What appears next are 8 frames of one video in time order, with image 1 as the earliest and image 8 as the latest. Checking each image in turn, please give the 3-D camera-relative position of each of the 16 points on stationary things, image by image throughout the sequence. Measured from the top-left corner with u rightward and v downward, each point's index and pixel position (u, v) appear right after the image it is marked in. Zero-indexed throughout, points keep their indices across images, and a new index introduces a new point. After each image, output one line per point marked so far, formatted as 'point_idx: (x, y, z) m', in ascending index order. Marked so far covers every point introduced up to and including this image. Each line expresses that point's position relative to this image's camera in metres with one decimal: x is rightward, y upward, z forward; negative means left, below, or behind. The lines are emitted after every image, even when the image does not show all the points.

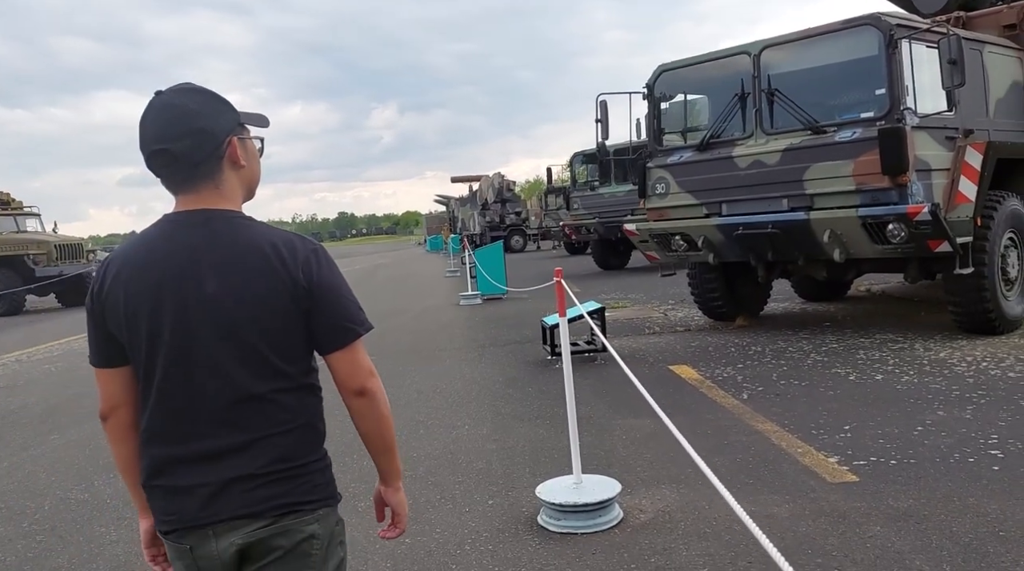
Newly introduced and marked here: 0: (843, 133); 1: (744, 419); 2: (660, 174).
0: (+2.9, +1.3, +7.3) m
1: (+1.5, -0.9, +5.4) m
2: (+1.5, +1.2, +8.7) m
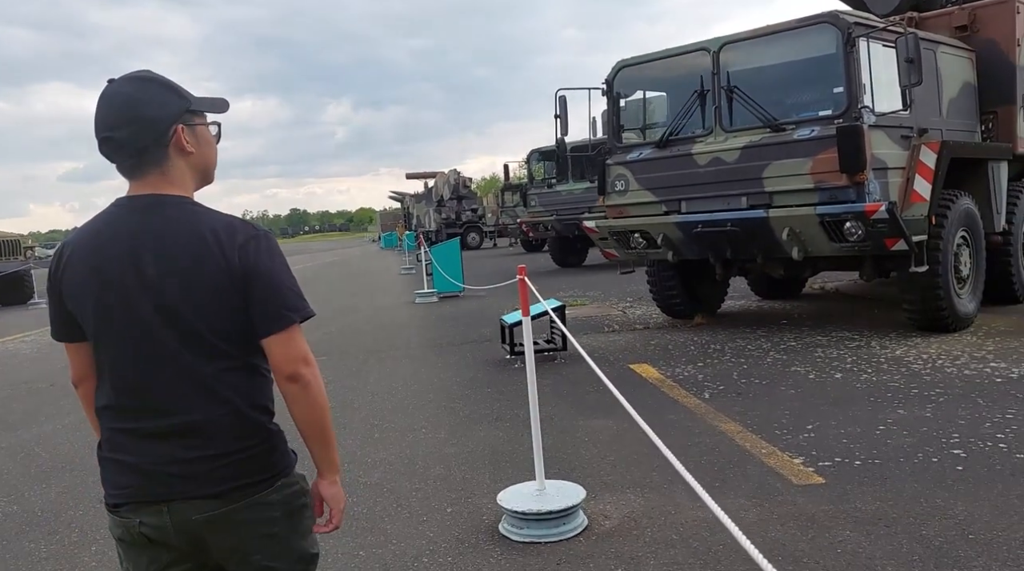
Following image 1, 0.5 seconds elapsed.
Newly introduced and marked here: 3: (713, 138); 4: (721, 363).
0: (+2.5, +1.3, +7.3) m
1: (+1.2, -0.8, +5.3) m
2: (+1.1, +1.2, +8.6) m
3: (+1.9, +1.4, +8.0) m
4: (+1.8, -0.7, +7.2) m
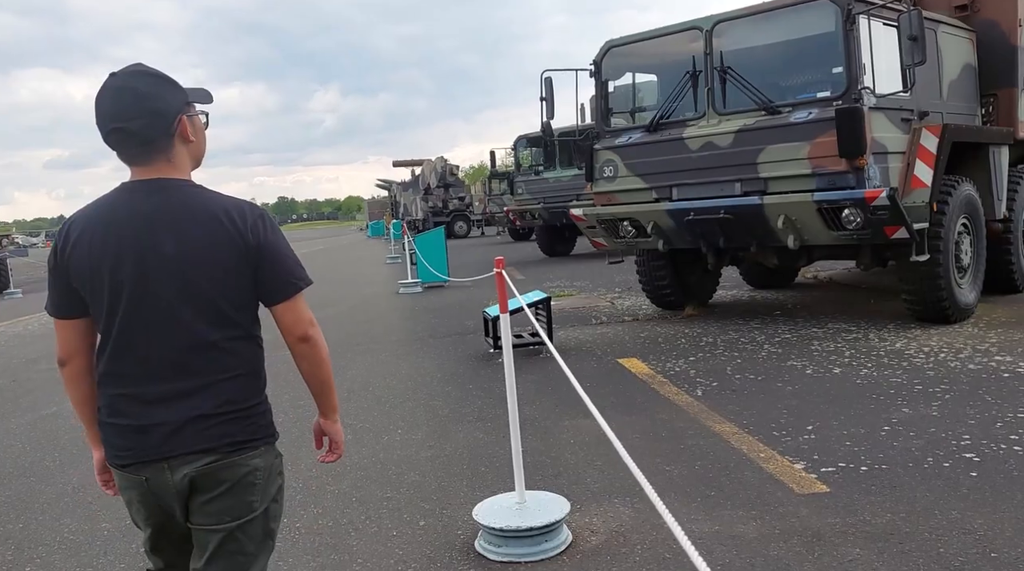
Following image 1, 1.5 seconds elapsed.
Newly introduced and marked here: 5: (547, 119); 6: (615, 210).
0: (+2.4, +1.4, +7.0) m
1: (+1.1, -0.8, +5.0) m
2: (+0.9, +1.3, +8.3) m
3: (+1.8, +1.5, +7.7) m
4: (+1.7, -0.6, +6.8) m
5: (+0.4, +1.7, +8.4) m
6: (+1.0, +0.7, +8.1) m
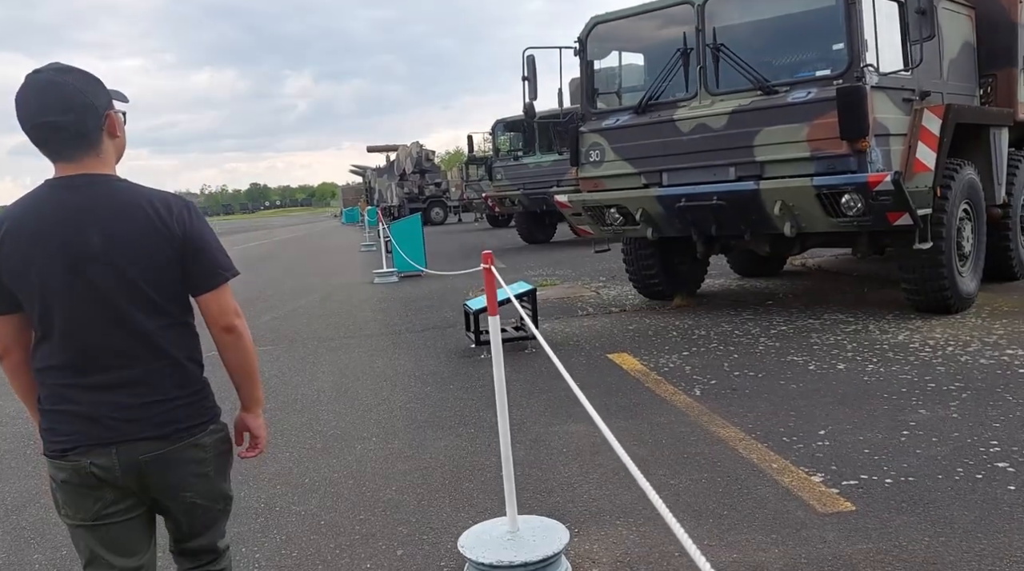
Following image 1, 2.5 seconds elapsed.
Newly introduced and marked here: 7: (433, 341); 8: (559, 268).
0: (+2.2, +1.5, +6.6) m
1: (+1.0, -0.8, +4.6) m
2: (+0.8, +1.4, +7.8) m
3: (+1.6, +1.6, +7.3) m
4: (+1.5, -0.5, +6.5) m
5: (+0.2, +1.8, +8.0) m
6: (+0.8, +0.8, +7.7) m
7: (-0.7, -0.5, +7.7) m
8: (+0.7, +0.3, +13.0) m
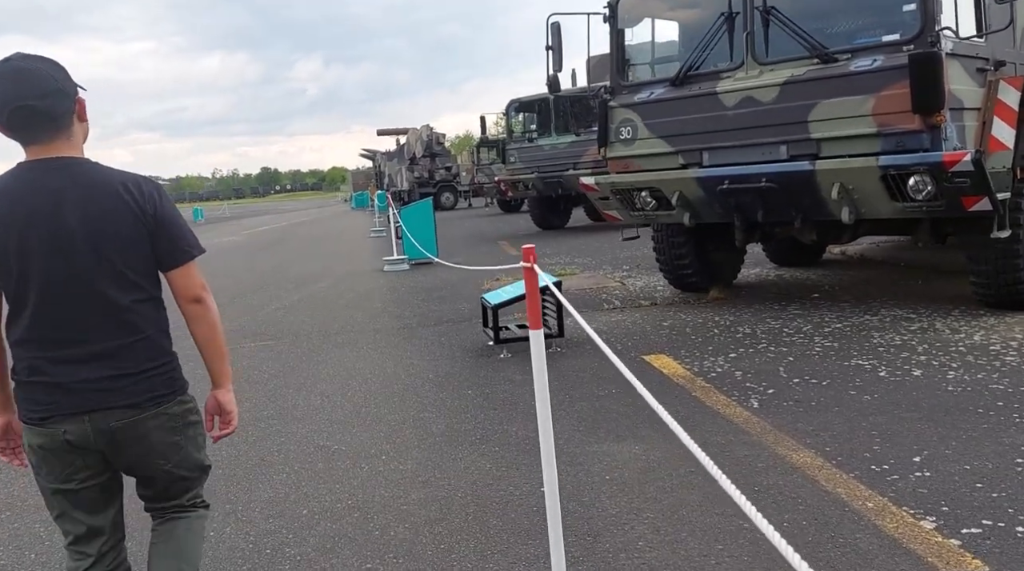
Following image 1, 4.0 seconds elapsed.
0: (+2.4, +1.6, +5.8) m
1: (+1.2, -0.7, +3.9) m
2: (+1.0, +1.4, +7.1) m
3: (+1.8, +1.7, +6.5) m
4: (+1.7, -0.5, +5.8) m
5: (+0.4, +1.9, +7.3) m
6: (+1.0, +0.9, +7.0) m
7: (-0.5, -0.4, +7.0) m
8: (+1.0, +0.4, +12.3) m
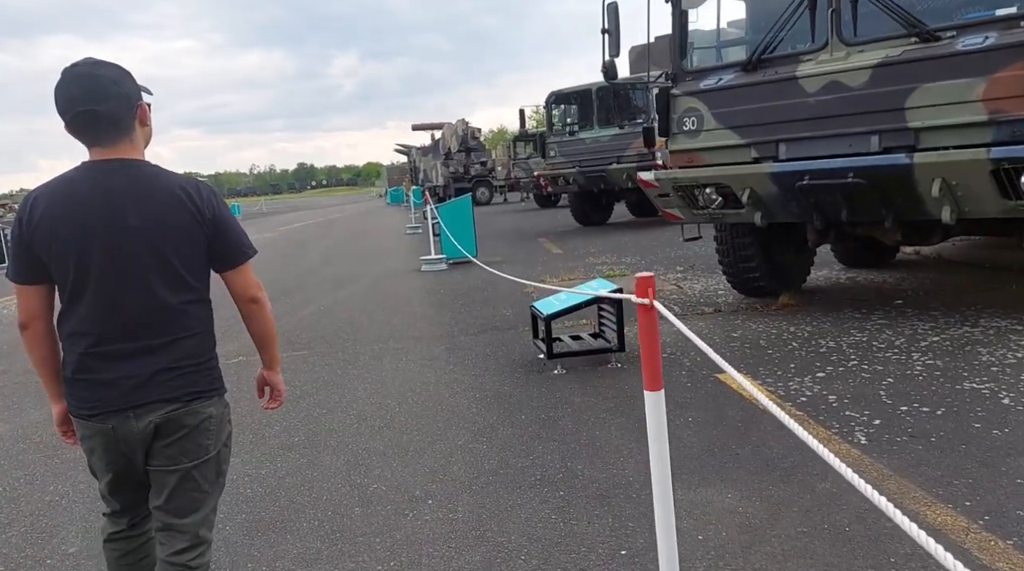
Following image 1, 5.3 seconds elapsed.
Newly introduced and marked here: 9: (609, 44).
0: (+2.8, +1.5, +5.1) m
1: (+1.5, -0.8, +3.2) m
2: (+1.4, +1.4, +6.4) m
3: (+2.2, +1.6, +5.8) m
4: (+2.0, -0.5, +5.1) m
5: (+0.8, +1.8, +6.6) m
6: (+1.4, +0.8, +6.3) m
7: (-0.1, -0.5, +6.4) m
8: (+1.6, +0.4, +11.6) m
9: (+0.8, +1.9, +6.5) m
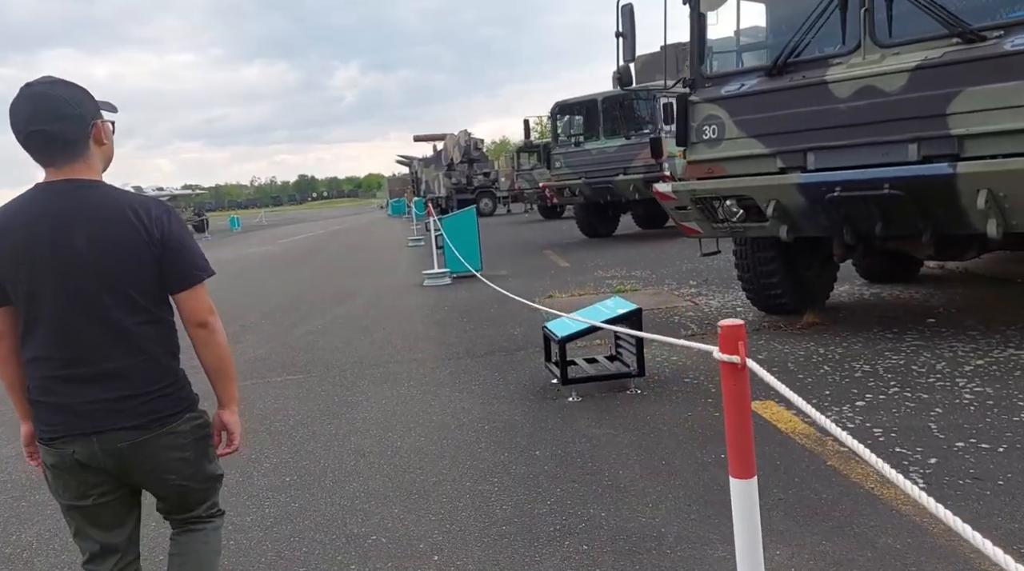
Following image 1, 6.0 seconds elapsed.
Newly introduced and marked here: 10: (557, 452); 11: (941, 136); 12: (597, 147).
0: (+2.8, +1.4, +4.7) m
1: (+1.5, -0.9, +2.8) m
2: (+1.4, +1.3, +6.0) m
3: (+2.2, +1.5, +5.4) m
4: (+2.1, -0.6, +4.7) m
5: (+0.8, +1.7, +6.2) m
6: (+1.5, +0.7, +5.9) m
7: (-0.1, -0.6, +6.0) m
8: (+1.7, +0.2, +11.2) m
9: (+0.8, +1.7, +6.1) m
10: (+0.2, -0.8, +4.2) m
11: (+2.5, +0.9, +4.9) m
12: (+1.6, +2.6, +15.7) m
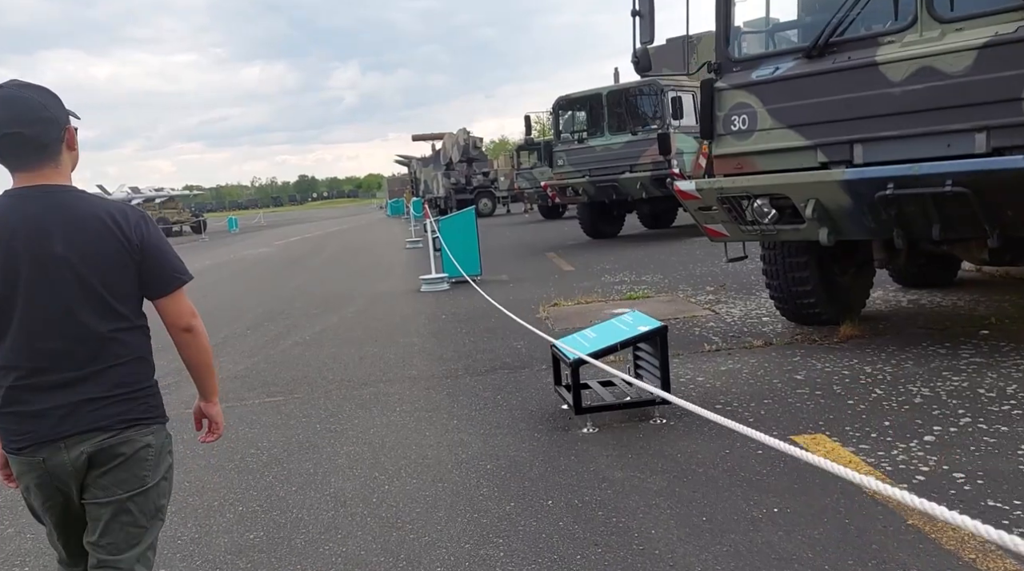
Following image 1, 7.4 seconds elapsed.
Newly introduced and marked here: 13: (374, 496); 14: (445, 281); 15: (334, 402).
0: (+2.8, +1.3, +4.0) m
1: (+1.6, -1.0, +2.1) m
2: (+1.4, +1.2, +5.3) m
3: (+2.3, +1.4, +4.7) m
4: (+2.1, -0.7, +4.0) m
5: (+0.9, +1.6, +5.5) m
6: (+1.5, +0.6, +5.2) m
7: (0.0, -0.7, +5.3) m
8: (+1.7, +0.2, +10.5) m
9: (+0.8, +1.7, +5.4) m
10: (+0.3, -0.9, +3.5) m
11: (+2.6, +0.8, +4.3) m
12: (+1.6, +2.5, +15.0) m
13: (-0.6, -1.0, +3.8) m
14: (-0.9, +0.1, +11.0) m
15: (-1.2, -0.8, +5.7) m
